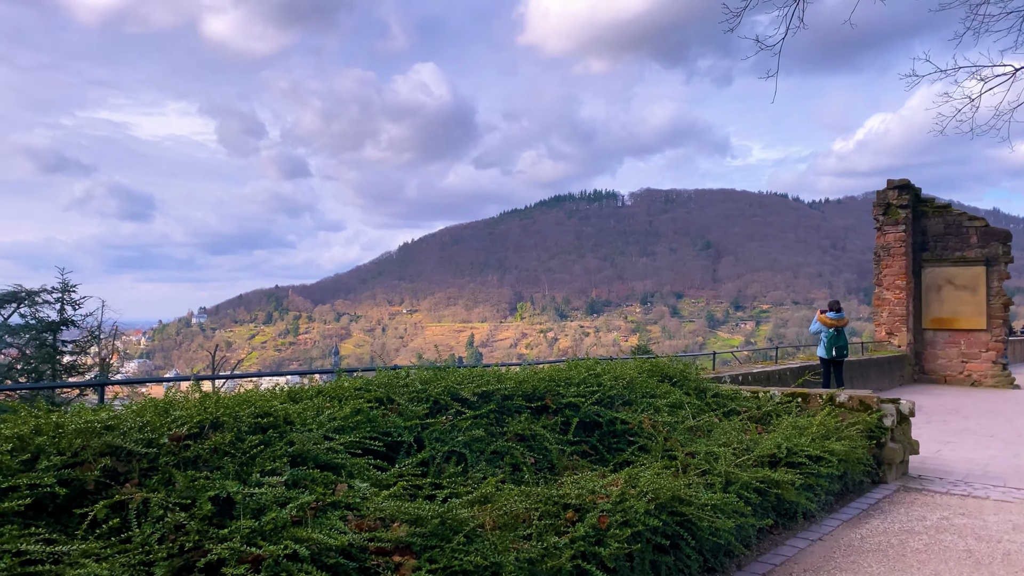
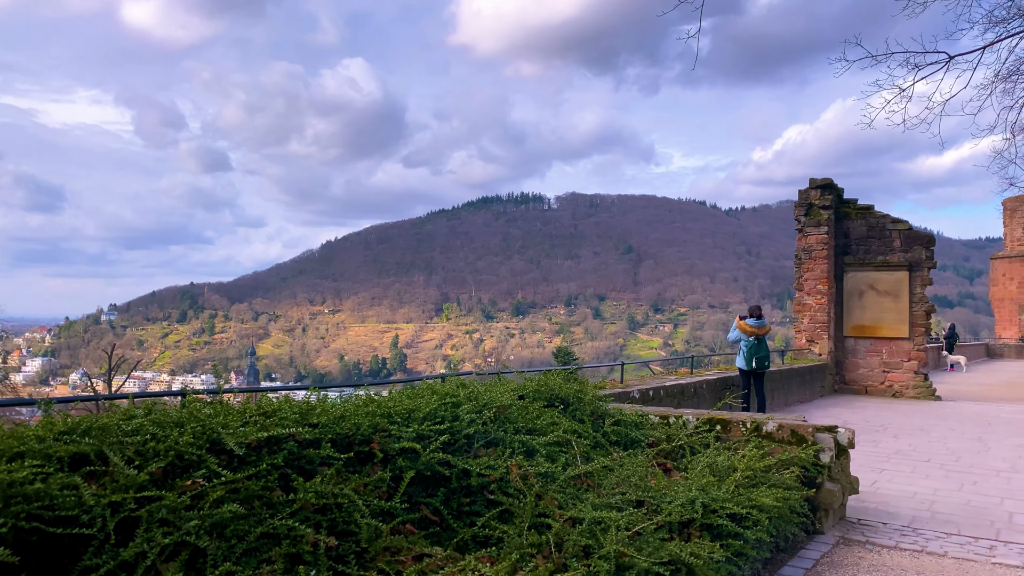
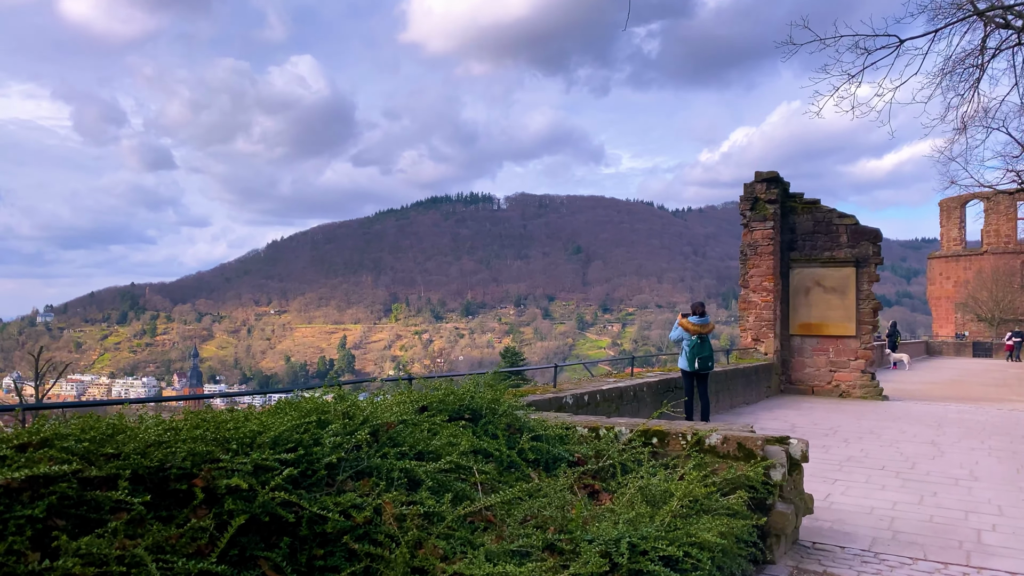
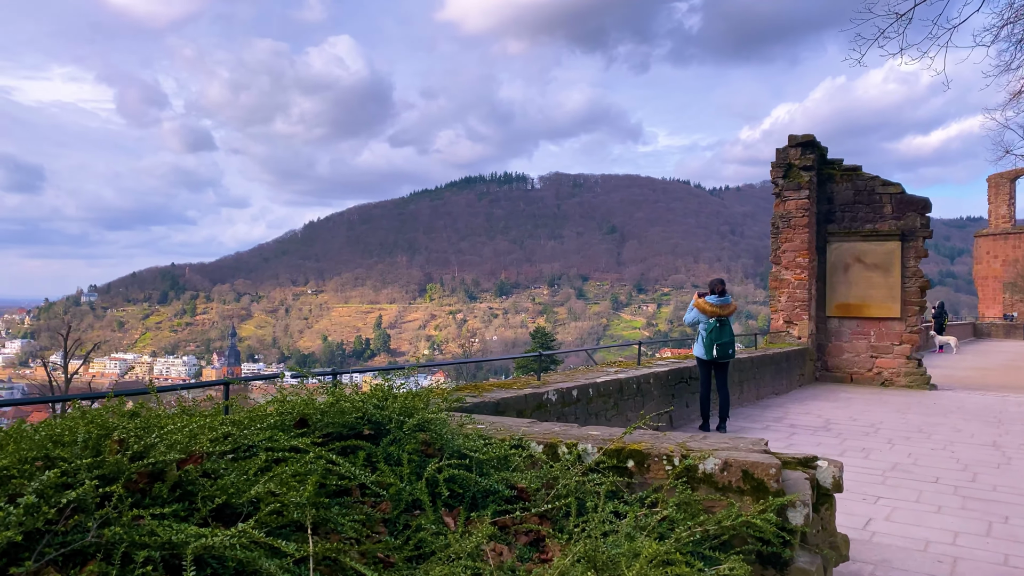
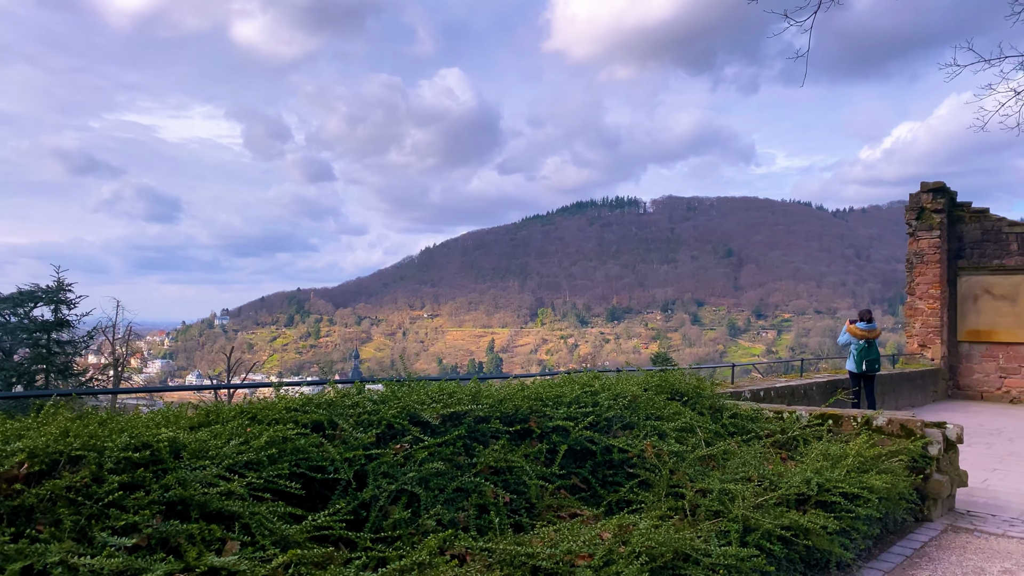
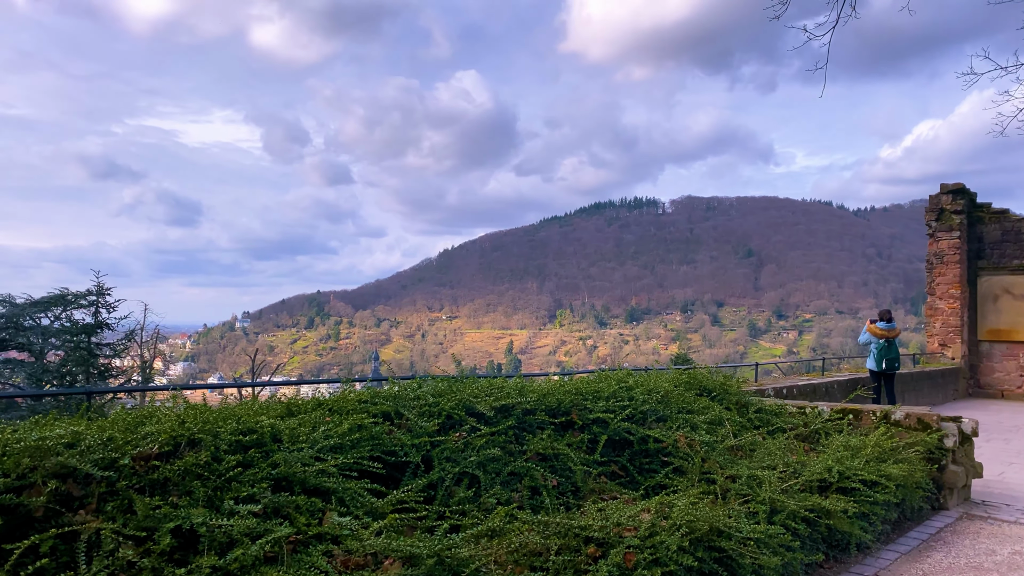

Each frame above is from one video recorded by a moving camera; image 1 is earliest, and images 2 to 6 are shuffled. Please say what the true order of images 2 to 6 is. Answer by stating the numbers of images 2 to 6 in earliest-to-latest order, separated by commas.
6, 5, 2, 3, 4
